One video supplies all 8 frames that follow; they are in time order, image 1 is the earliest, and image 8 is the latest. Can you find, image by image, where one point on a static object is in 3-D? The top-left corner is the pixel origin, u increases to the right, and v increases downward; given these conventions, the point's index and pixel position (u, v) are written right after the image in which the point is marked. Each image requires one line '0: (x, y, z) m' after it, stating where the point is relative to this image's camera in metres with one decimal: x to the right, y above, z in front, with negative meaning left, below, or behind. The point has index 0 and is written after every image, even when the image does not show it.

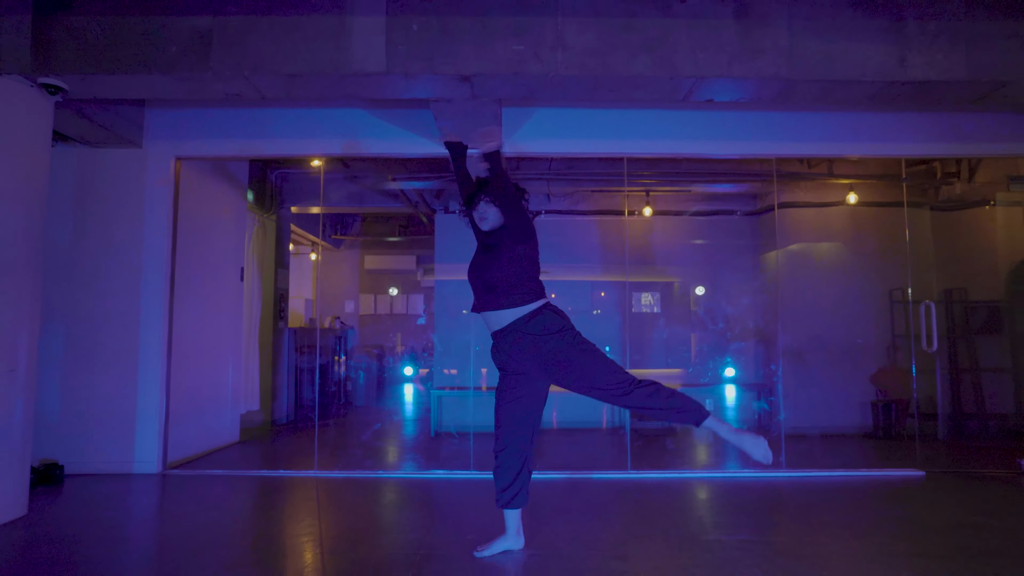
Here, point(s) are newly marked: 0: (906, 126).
0: (+2.5, +1.1, +4.4) m
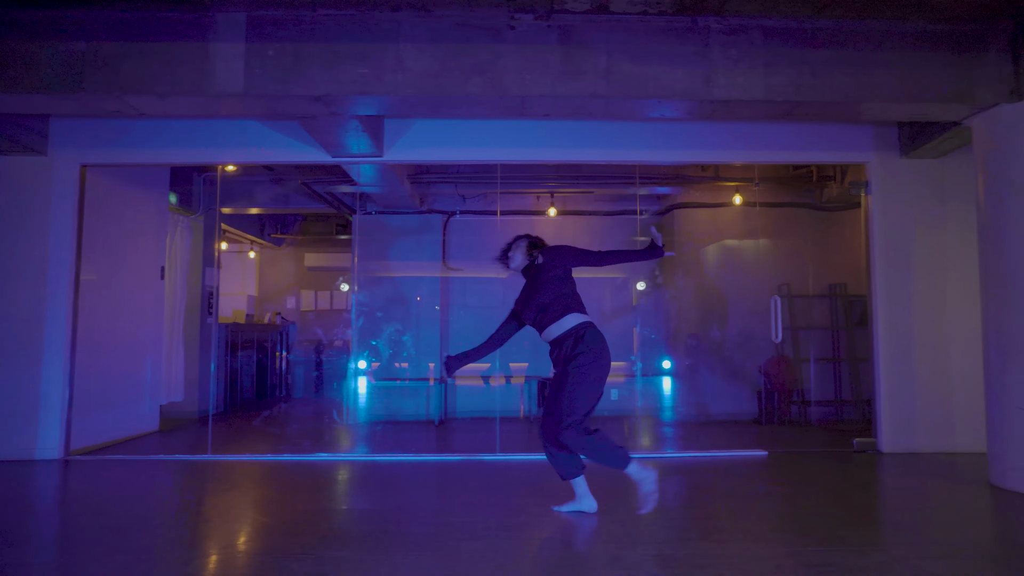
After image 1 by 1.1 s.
0: (+1.7, +1.1, +4.8) m
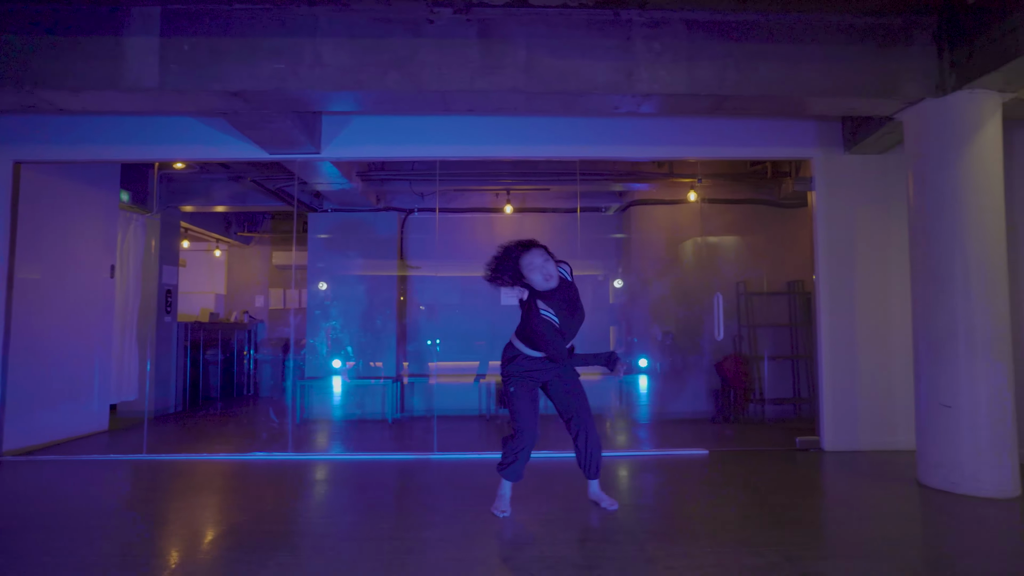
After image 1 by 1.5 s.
0: (+1.3, +1.1, +4.8) m
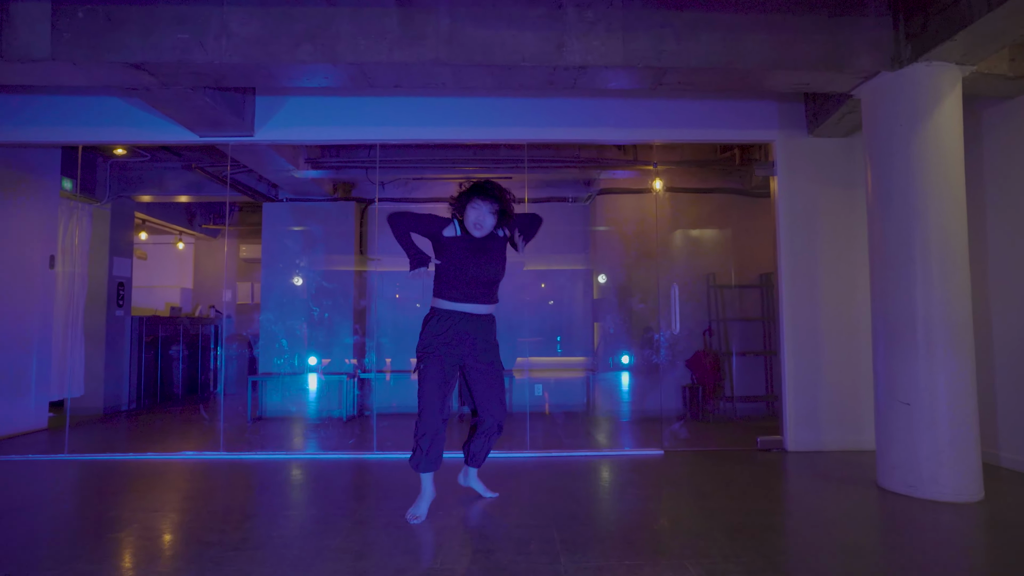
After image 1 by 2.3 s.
0: (+0.9, +1.2, +4.5) m
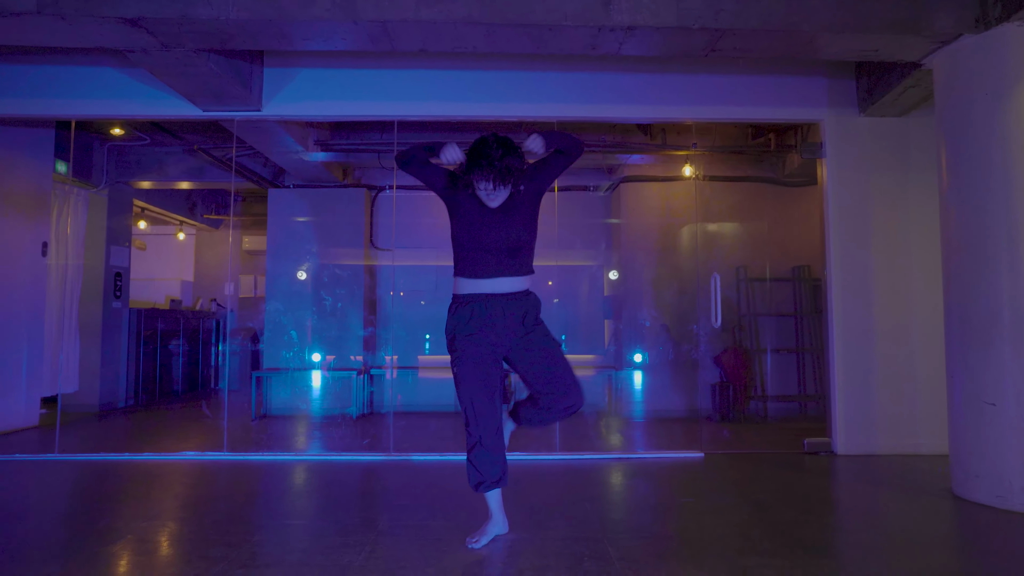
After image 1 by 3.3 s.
0: (+1.1, +1.2, +4.2) m
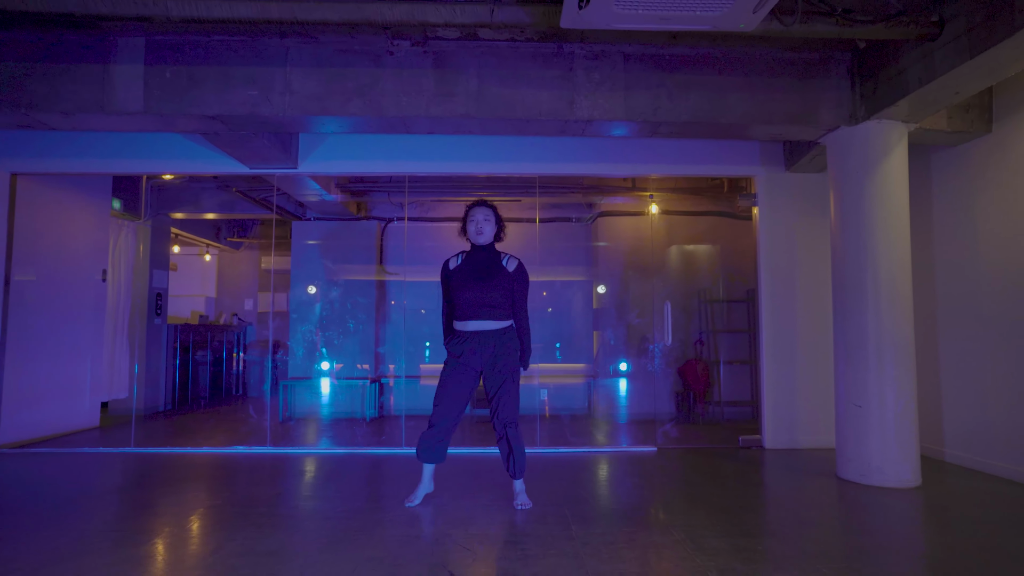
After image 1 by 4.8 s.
0: (+1.0, +1.0, +5.1) m
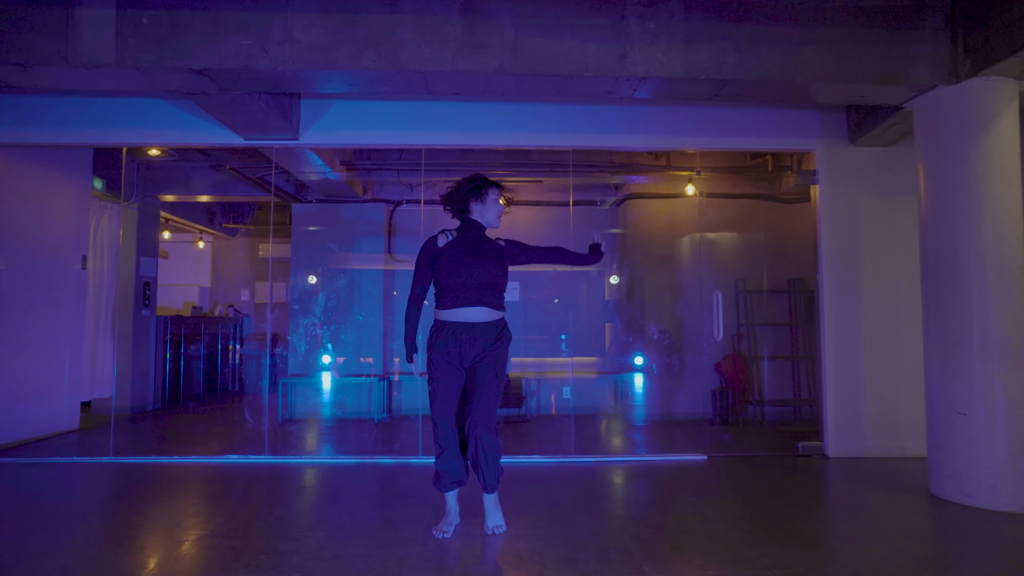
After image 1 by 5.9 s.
0: (+1.2, +1.1, +4.5) m
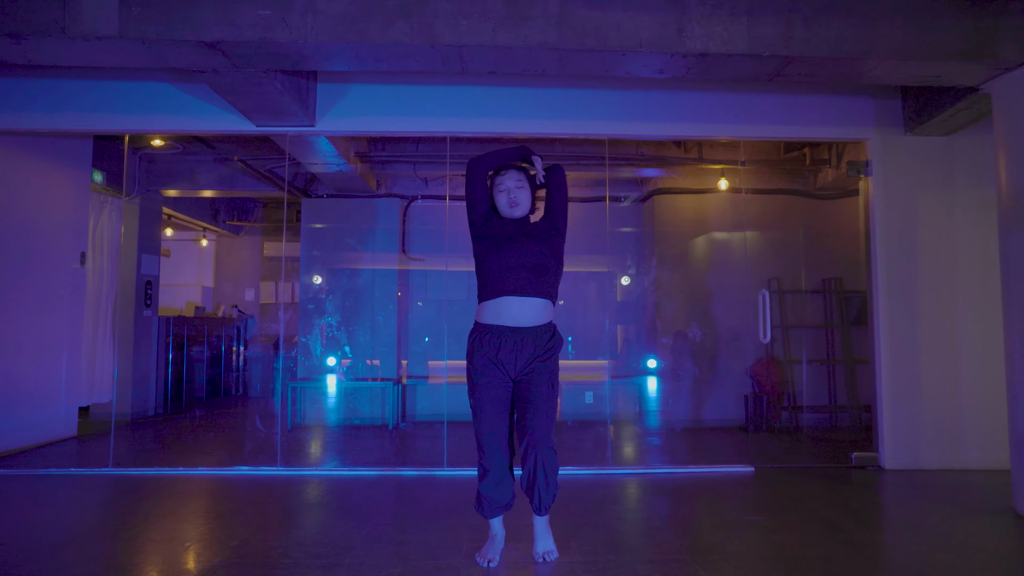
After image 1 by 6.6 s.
0: (+1.4, +1.1, +4.2) m
